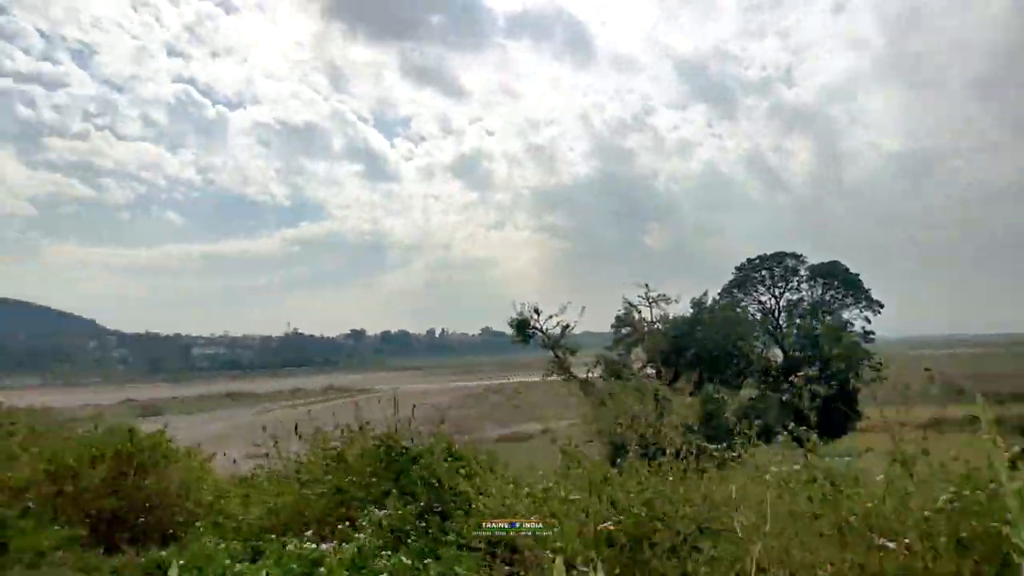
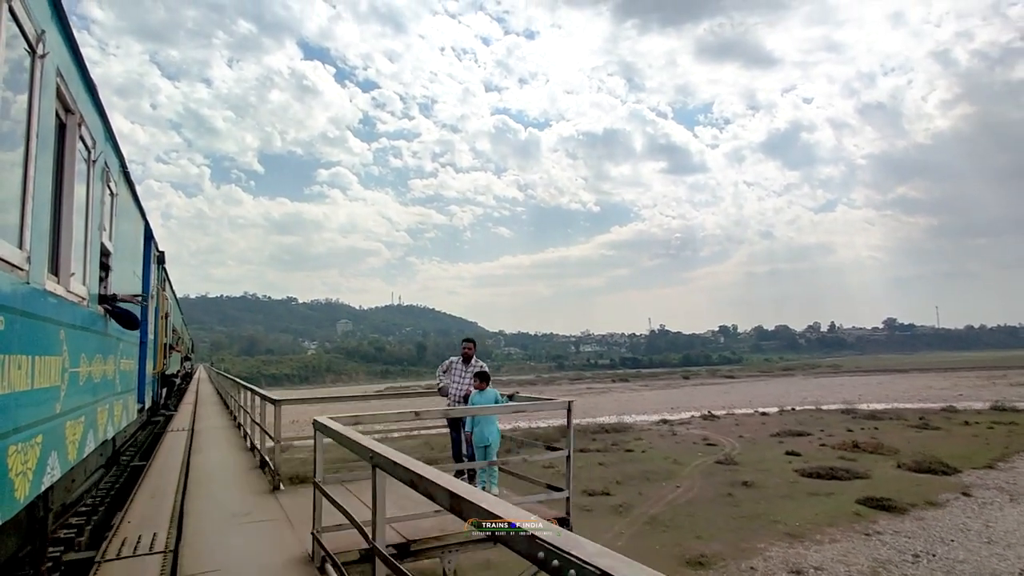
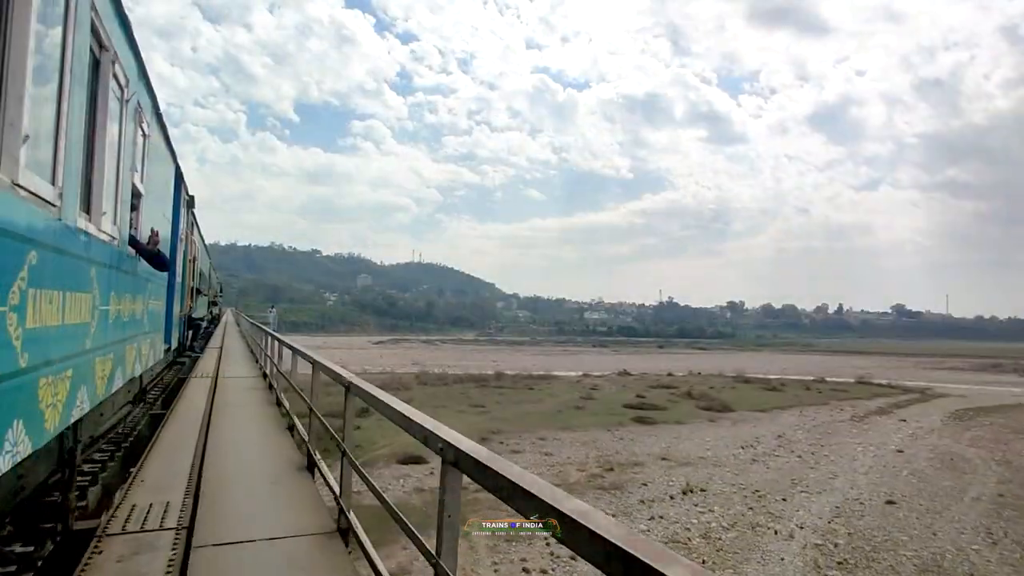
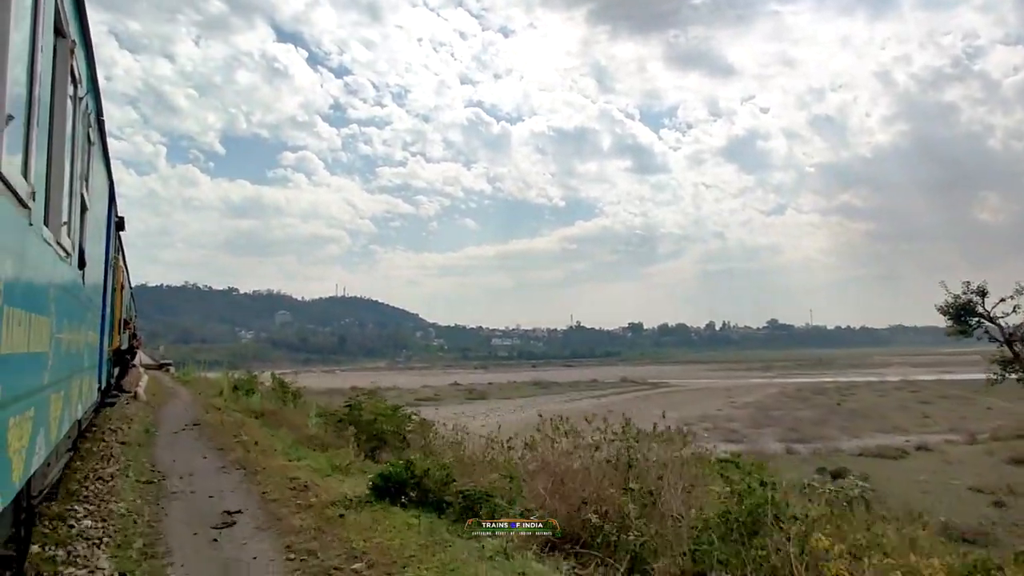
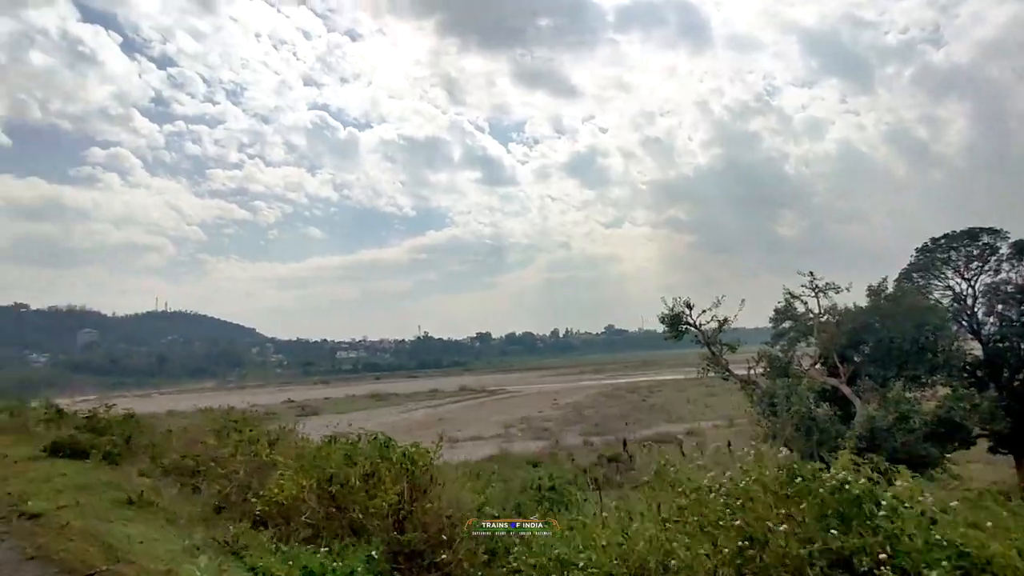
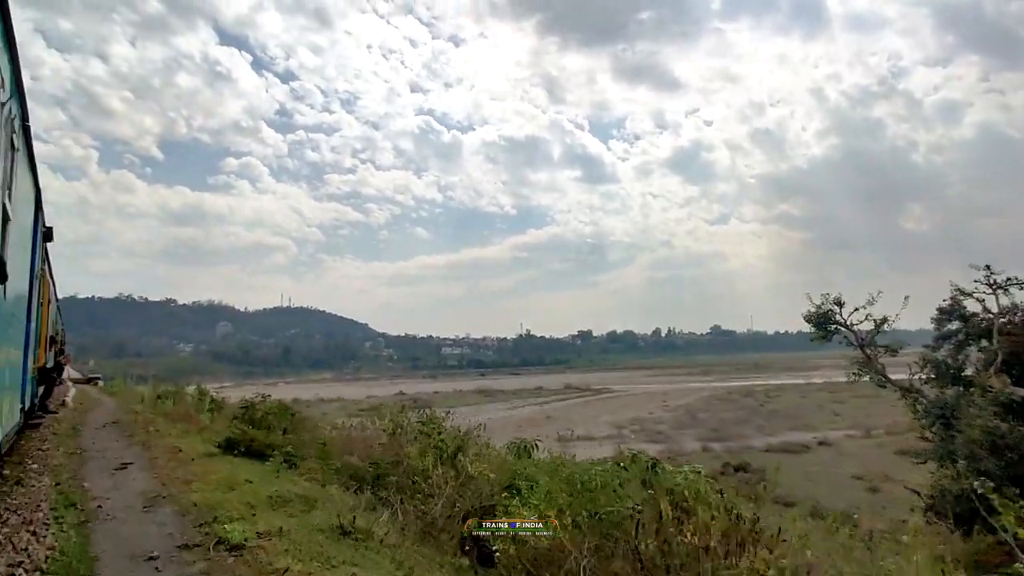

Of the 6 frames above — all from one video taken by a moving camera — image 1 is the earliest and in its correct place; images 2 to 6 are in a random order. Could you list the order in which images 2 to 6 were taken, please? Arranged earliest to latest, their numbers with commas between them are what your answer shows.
5, 6, 4, 3, 2
